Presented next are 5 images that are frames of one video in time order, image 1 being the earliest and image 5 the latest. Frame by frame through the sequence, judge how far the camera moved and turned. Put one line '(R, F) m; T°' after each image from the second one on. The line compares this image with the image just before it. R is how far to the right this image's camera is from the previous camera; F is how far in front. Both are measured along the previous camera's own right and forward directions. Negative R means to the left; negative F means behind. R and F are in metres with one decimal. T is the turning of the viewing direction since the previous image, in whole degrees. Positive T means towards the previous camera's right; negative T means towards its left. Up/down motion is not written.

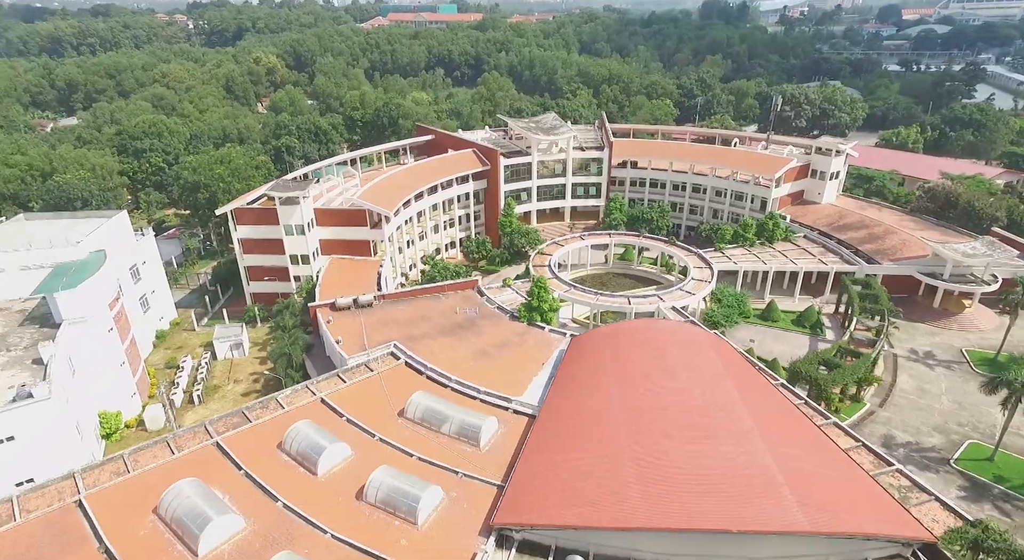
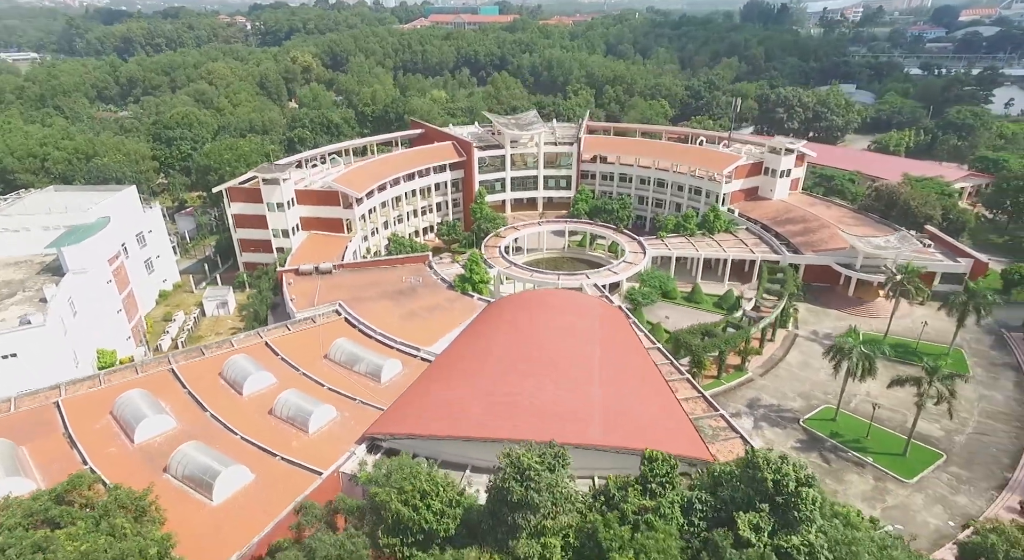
(+7.8, -4.3) m; -4°
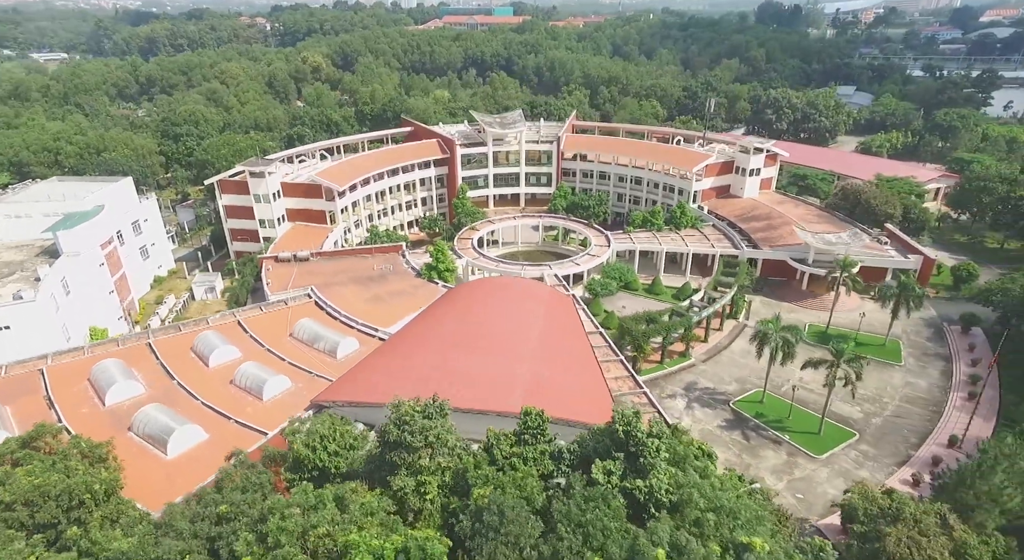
(+4.0, -2.0) m; -2°
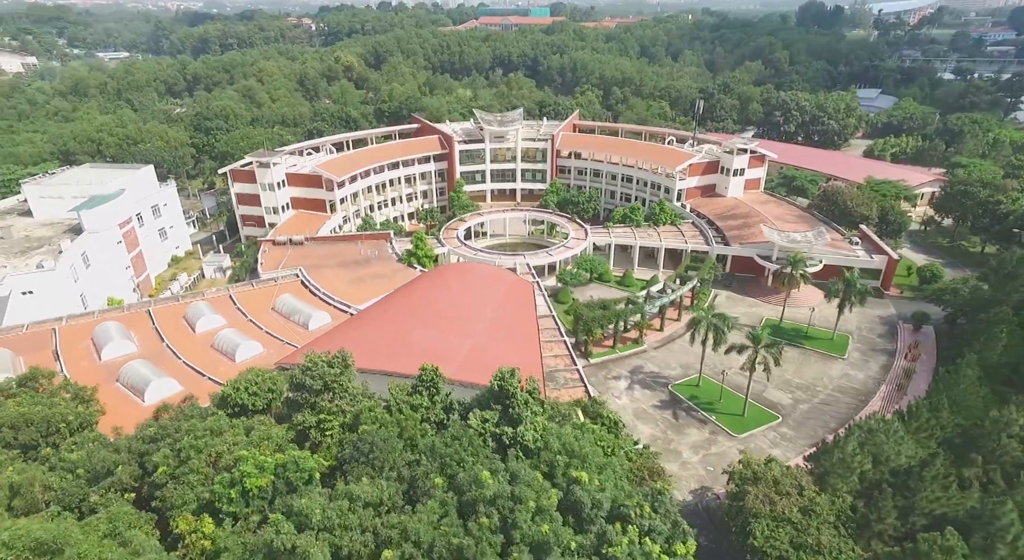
(+5.0, -2.3) m; -4°
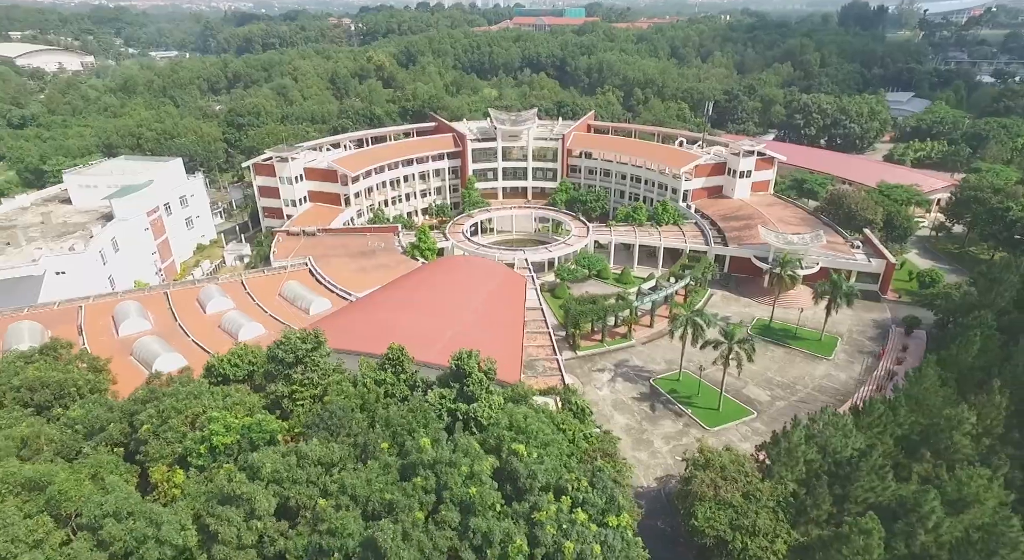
(+2.7, -1.2) m; -3°
